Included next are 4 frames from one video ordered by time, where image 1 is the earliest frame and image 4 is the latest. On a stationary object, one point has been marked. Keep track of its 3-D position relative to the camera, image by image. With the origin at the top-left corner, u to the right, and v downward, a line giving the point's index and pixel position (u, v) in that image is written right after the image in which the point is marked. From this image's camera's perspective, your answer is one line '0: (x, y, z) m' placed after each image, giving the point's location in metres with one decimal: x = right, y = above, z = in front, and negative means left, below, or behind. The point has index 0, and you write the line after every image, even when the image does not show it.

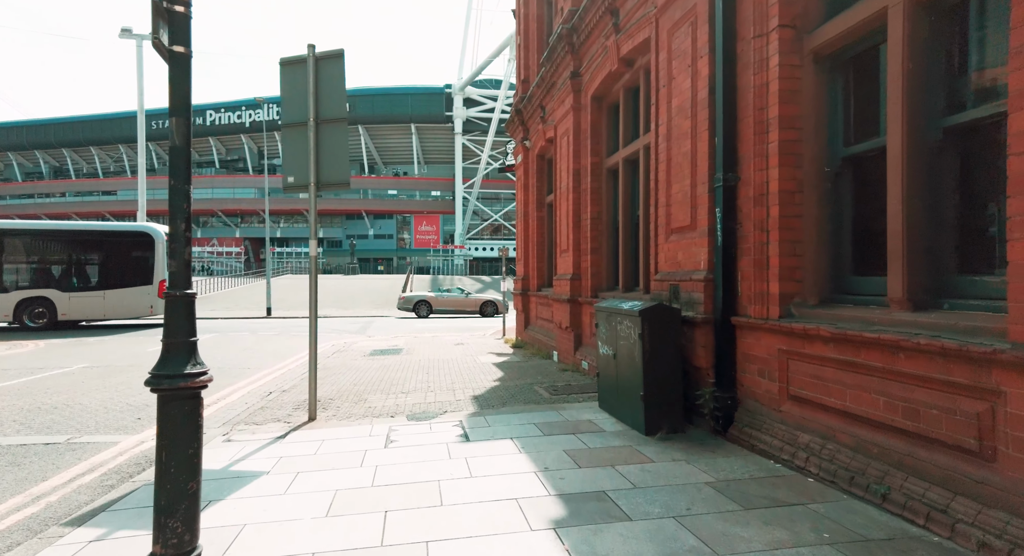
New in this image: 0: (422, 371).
0: (-1.6, -1.7, +10.1) m
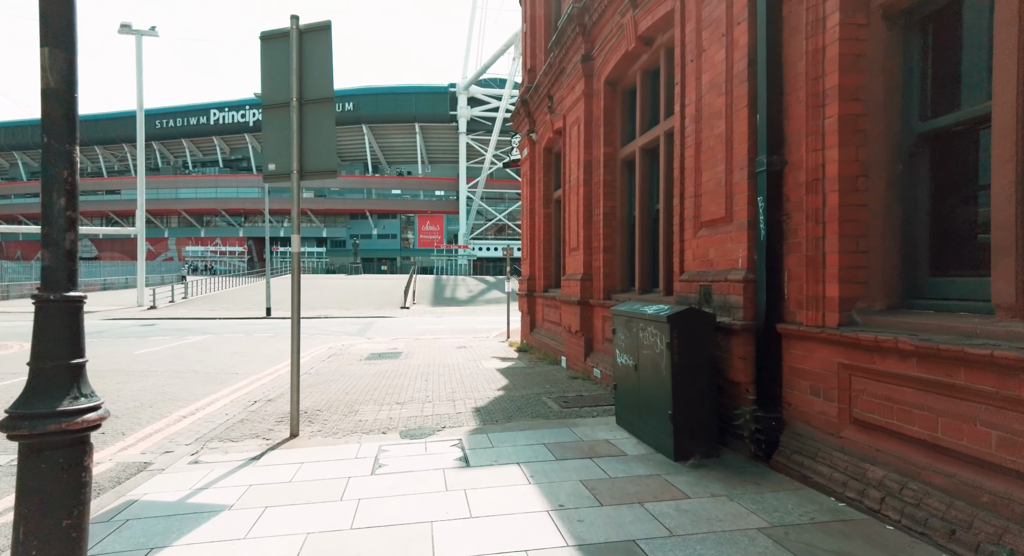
0: (-1.5, -1.6, +9.4) m
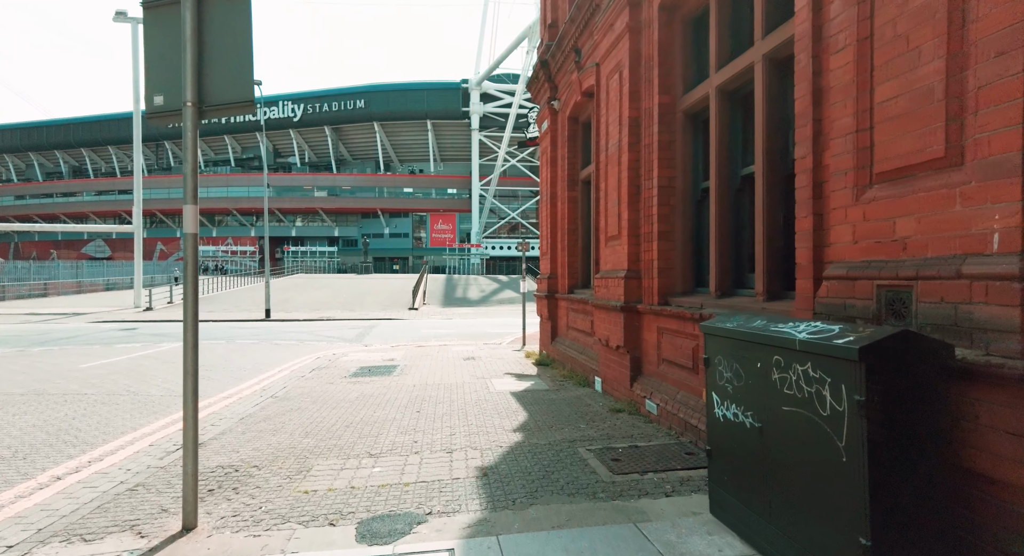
0: (-1.3, -1.6, +7.2) m
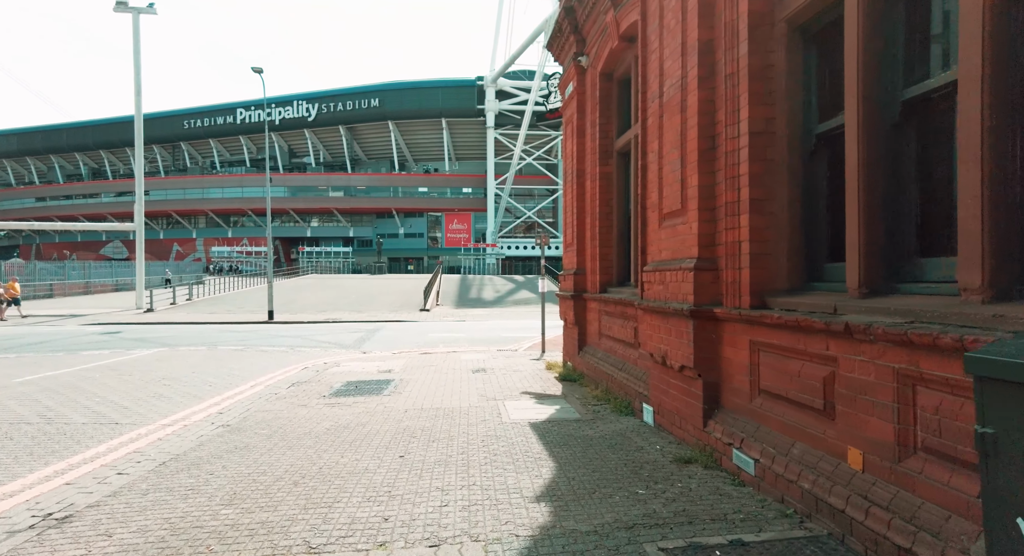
0: (-1.1, -1.6, +5.3) m
